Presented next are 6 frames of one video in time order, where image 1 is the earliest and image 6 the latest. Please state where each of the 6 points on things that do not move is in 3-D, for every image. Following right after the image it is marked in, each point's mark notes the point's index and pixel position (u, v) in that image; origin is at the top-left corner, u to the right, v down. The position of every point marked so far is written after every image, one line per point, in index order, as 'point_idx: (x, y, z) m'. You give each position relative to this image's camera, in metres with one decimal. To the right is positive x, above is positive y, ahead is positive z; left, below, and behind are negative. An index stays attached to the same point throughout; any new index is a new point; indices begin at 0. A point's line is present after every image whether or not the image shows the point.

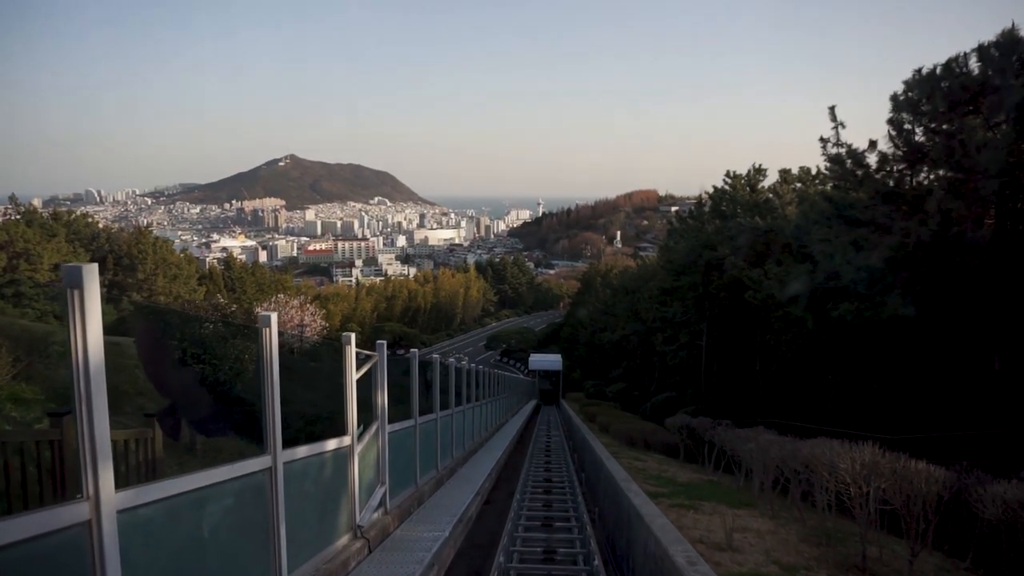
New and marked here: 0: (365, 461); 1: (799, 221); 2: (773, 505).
0: (-1.2, -1.4, +5.9) m
1: (+6.5, +1.5, +16.5) m
2: (+2.9, -2.4, +8.1) m
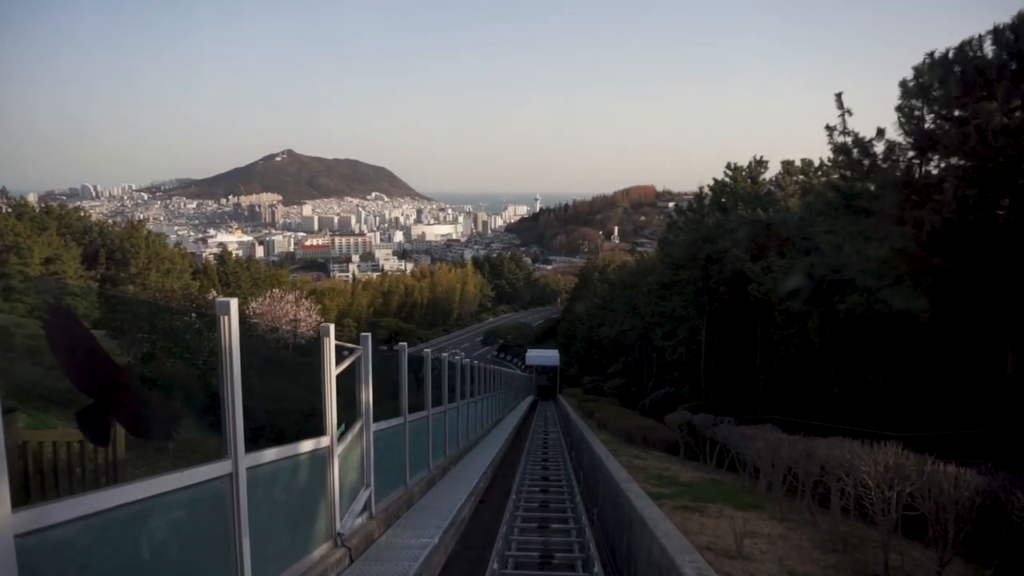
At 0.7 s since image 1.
0: (-1.2, -1.3, +5.4) m
1: (+6.4, +1.6, +16.1) m
2: (+2.8, -2.3, +7.7) m
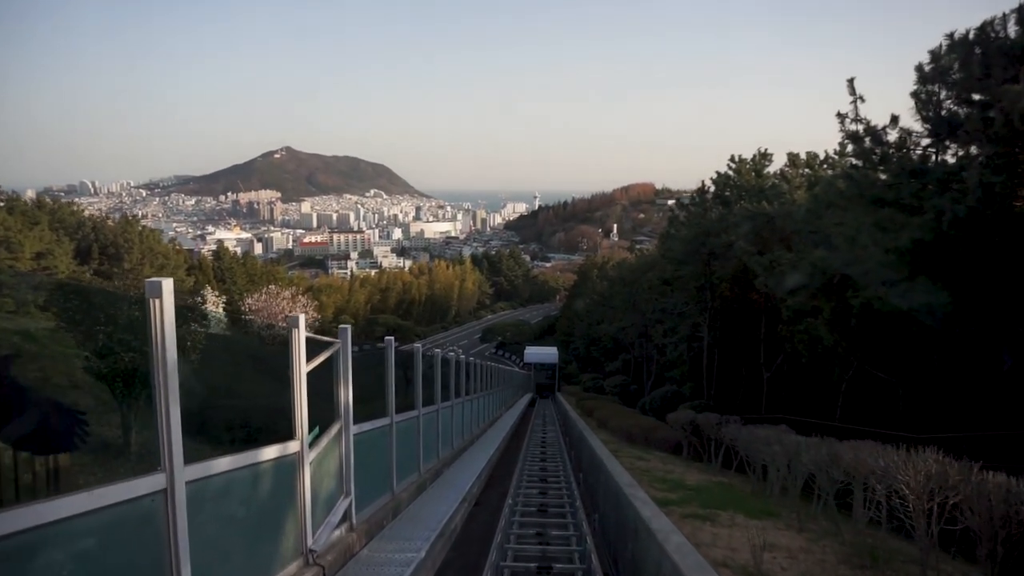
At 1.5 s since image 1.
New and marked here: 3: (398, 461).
0: (-1.3, -1.2, +4.9) m
1: (+6.3, +1.7, +15.5) m
2: (+2.8, -2.2, +7.1) m
3: (-1.2, -1.7, +7.4) m
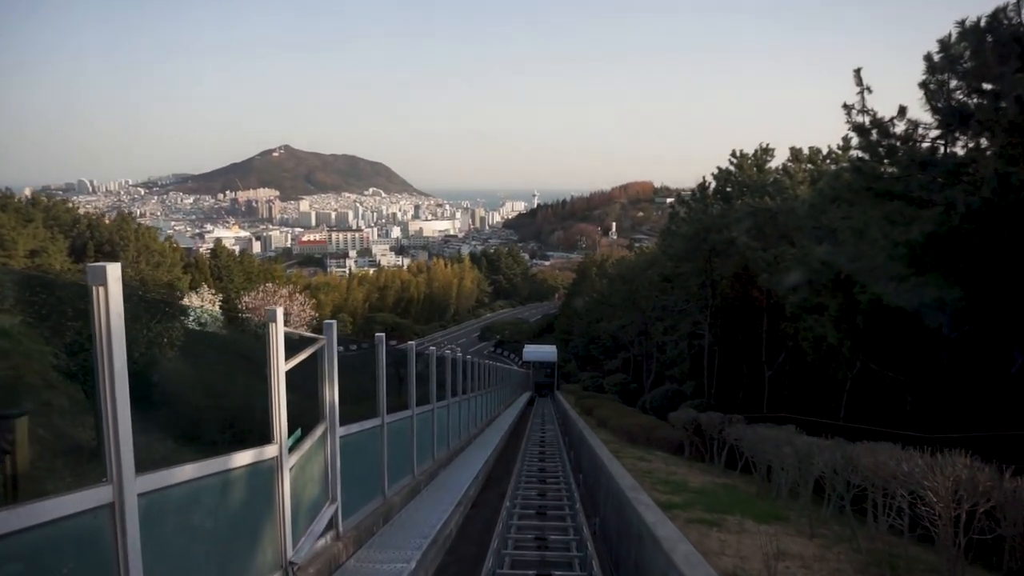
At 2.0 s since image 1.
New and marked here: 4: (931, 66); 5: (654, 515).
0: (-1.3, -1.2, +4.6) m
1: (+6.3, +1.8, +15.2) m
2: (+2.8, -2.2, +6.8) m
3: (-1.2, -1.7, +7.1) m
4: (+6.2, +3.3, +10.9) m
5: (+1.2, -2.0, +6.4) m
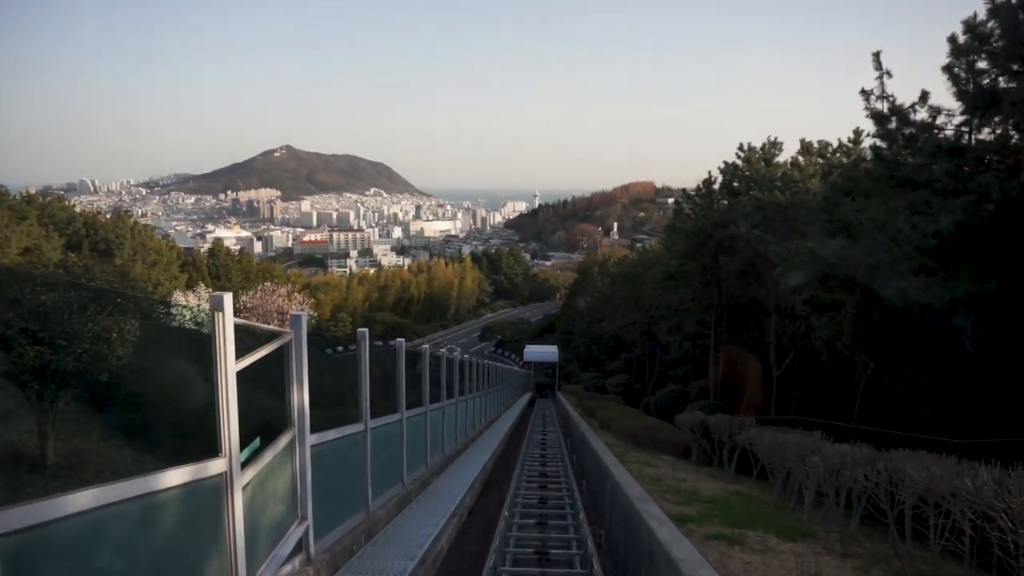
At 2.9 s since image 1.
0: (-1.3, -1.1, +3.9) m
1: (+6.3, +1.9, +14.5) m
2: (+2.8, -2.1, +6.2) m
3: (-1.2, -1.6, +6.5) m
4: (+6.2, +3.4, +10.3) m
5: (+1.2, -1.9, +5.7) m
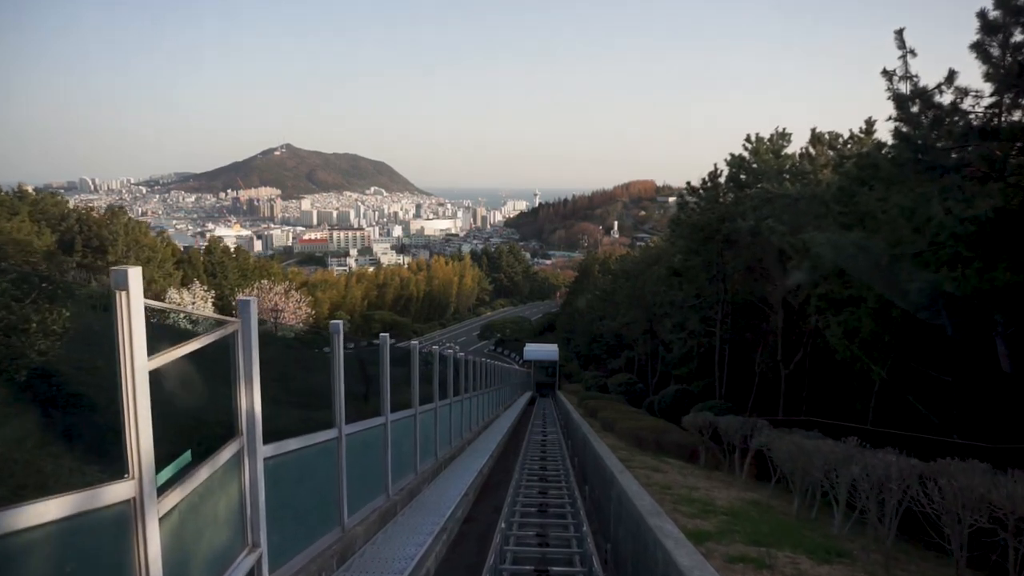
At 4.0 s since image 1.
0: (-1.3, -1.0, +3.2) m
1: (+6.3, +2.0, +13.8) m
2: (+2.7, -2.0, +5.4) m
3: (-1.2, -1.5, +5.7) m
4: (+6.2, +3.5, +9.5) m
5: (+1.2, -1.8, +5.0) m
